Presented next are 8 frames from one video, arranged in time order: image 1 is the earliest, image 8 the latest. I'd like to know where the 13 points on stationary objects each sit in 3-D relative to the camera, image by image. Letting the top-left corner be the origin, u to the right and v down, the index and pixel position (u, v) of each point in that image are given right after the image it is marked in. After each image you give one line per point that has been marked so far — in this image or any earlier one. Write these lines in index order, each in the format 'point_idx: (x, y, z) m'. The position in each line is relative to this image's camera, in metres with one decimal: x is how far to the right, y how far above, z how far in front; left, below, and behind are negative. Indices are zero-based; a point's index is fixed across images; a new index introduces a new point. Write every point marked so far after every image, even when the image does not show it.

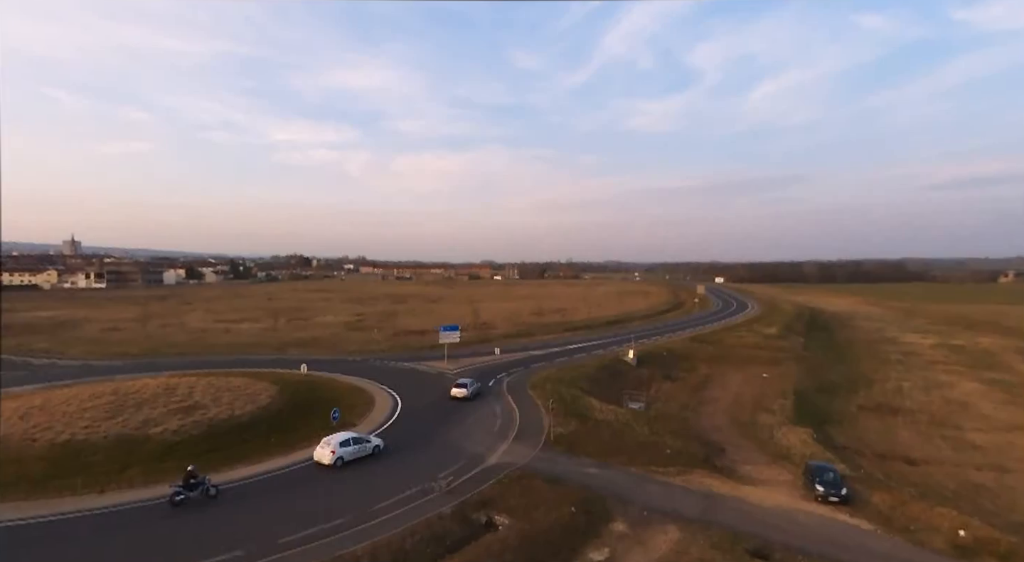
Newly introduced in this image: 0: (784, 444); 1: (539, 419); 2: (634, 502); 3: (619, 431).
0: (+9.7, -5.8, +19.3) m
1: (+1.0, -5.0, +19.5) m
2: (+3.1, -5.6, +13.6) m
3: (+3.7, -5.2, +18.7) m
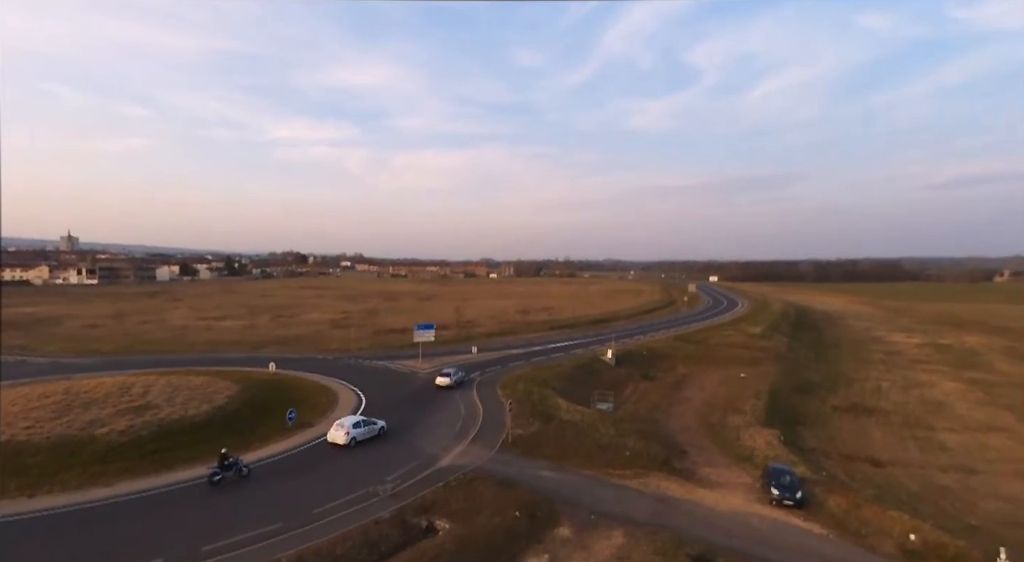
0: (+8.4, -5.8, +19.1) m
1: (-0.3, -4.9, +19.3) m
2: (+1.8, -5.6, +13.4) m
3: (+2.4, -5.2, +18.6) m
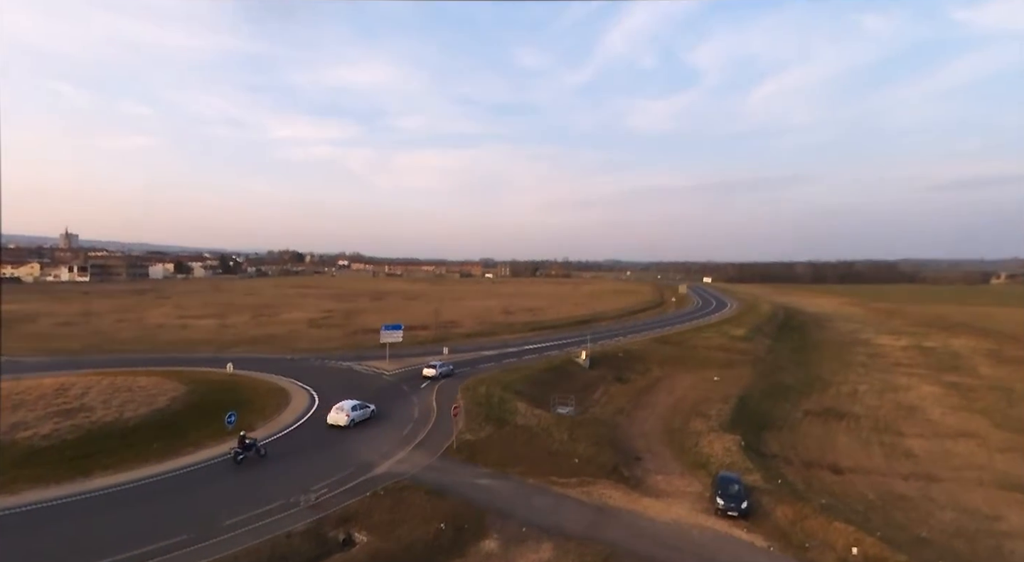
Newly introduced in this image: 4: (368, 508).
0: (+6.7, -5.9, +18.7) m
1: (-2.0, -5.0, +18.8) m
2: (+0.1, -5.6, +13.0) m
3: (+0.7, -5.2, +18.1) m
4: (-3.3, -5.1, +12.3) m
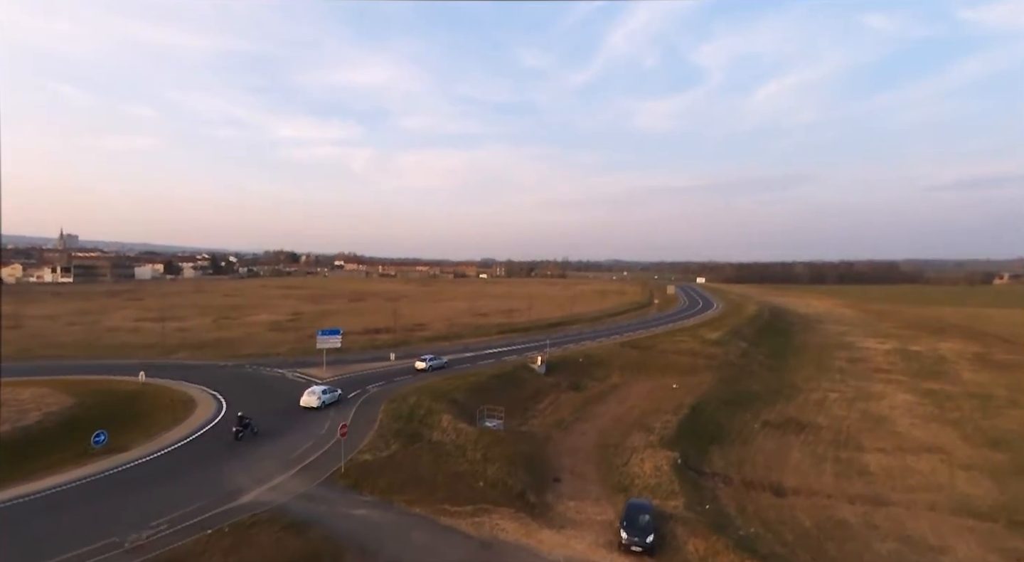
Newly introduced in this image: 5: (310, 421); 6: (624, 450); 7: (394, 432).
0: (+3.8, -6.0, +17.1) m
1: (-4.9, -5.1, +17.3) m
2: (-2.8, -5.8, +11.4) m
3: (-2.1, -5.4, +16.5) m
4: (-6.2, -5.3, +10.7) m
5: (-7.2, -5.0, +19.4) m
6: (+3.9, -5.9, +19.0) m
7: (-3.9, -5.1, +18.2) m
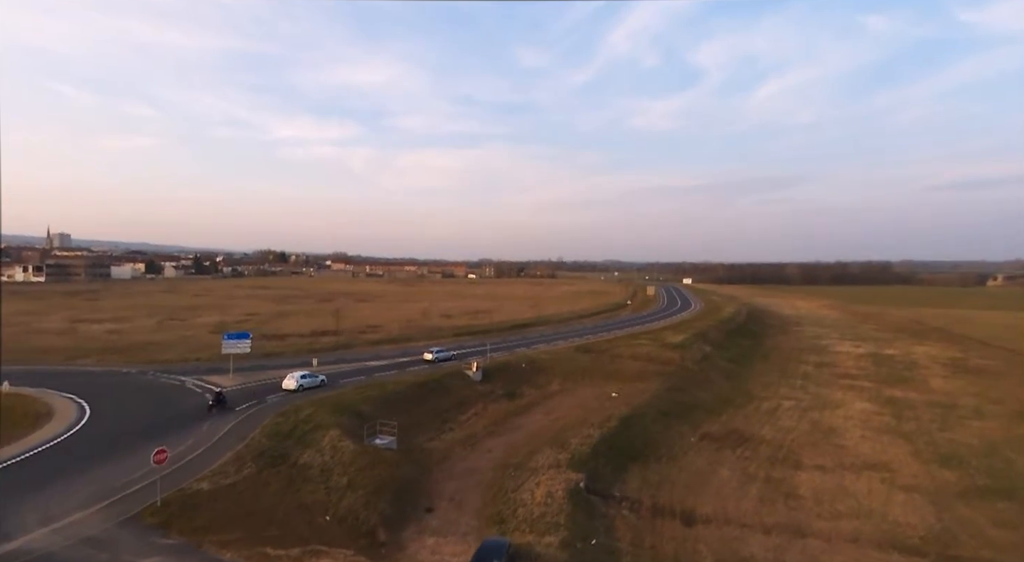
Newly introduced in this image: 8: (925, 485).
0: (+0.3, -6.1, +15.1) m
1: (-8.5, -5.1, +15.3) m
2: (-6.4, -5.8, +9.4) m
3: (-5.7, -5.4, +14.5) m
4: (-9.7, -5.3, +8.7) m
5: (-10.8, -5.0, +17.4) m
6: (+0.3, -6.0, +17.0) m
7: (-7.5, -5.1, +16.2) m
8: (+14.4, -7.1, +18.8) m
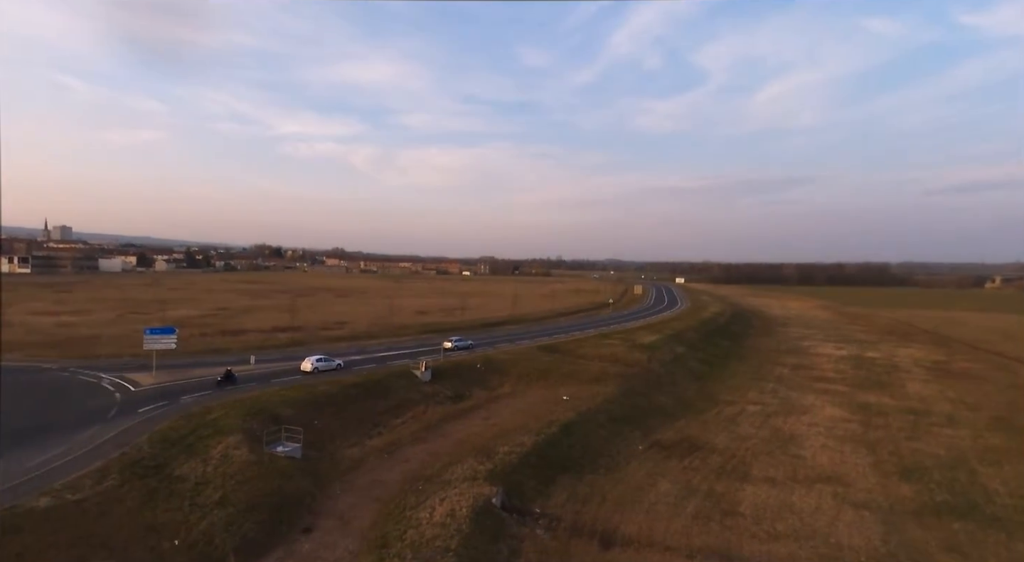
0: (-2.3, -5.9, +13.6) m
1: (-11.1, -4.9, +13.8) m
2: (-9.0, -5.6, +8.0) m
3: (-8.3, -5.2, +13.1) m
4: (-12.3, -5.1, +7.3) m
5: (-13.4, -4.7, +16.0) m
6: (-2.3, -5.8, +15.5) m
7: (-10.1, -4.9, +14.7) m
8: (+11.8, -7.1, +17.3) m
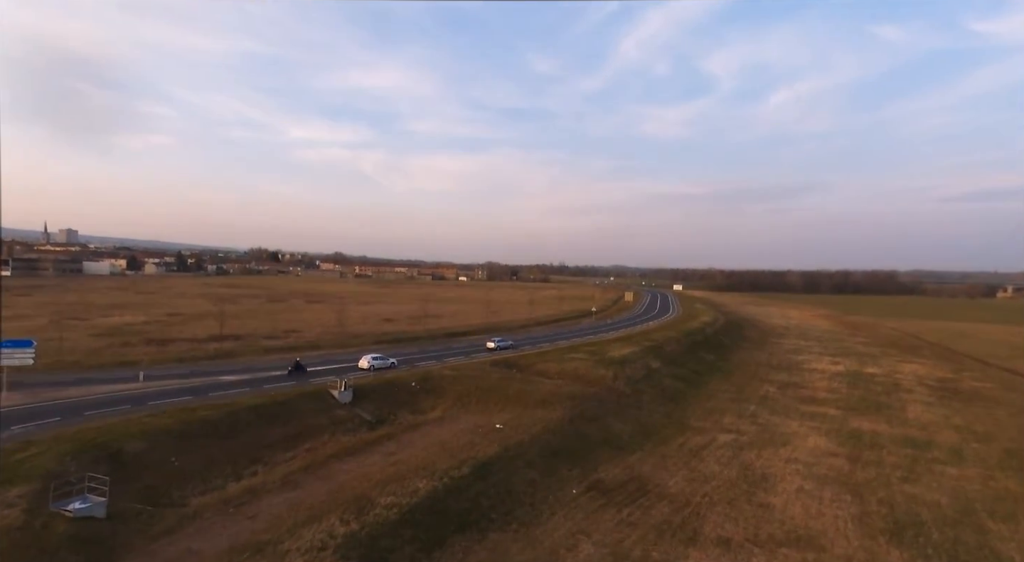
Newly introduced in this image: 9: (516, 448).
0: (-5.5, -6.0, +9.9) m
1: (-14.2, -4.9, +10.2) m
2: (-12.2, -5.6, +4.3) m
3: (-11.5, -5.3, +9.4) m
4: (-15.6, -5.1, +3.6) m
5: (-16.5, -4.8, +12.4) m
6: (-5.4, -6.0, +11.8) m
7: (-13.3, -5.0, +11.1) m
8: (+8.6, -7.4, +13.4) m
9: (+0.2, -6.0, +19.5) m
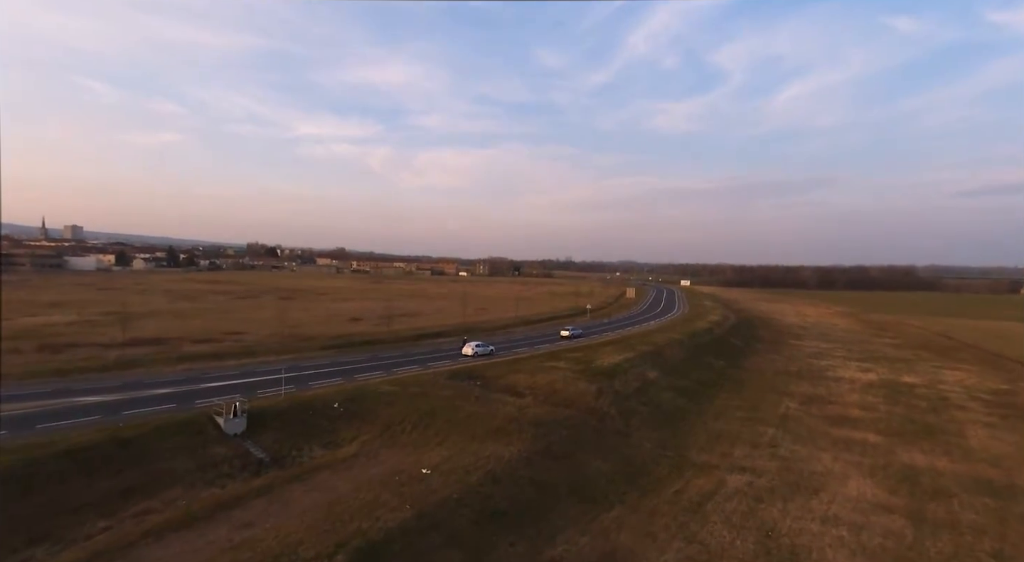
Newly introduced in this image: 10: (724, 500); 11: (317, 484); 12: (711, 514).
0: (-7.7, -5.9, +4.1) m
1: (-16.4, -4.8, +4.5) m
2: (-14.5, -5.5, -1.4) m
3: (-13.7, -5.1, +3.7) m
4: (-17.8, -5.0, -2.0) m
5: (-18.7, -4.7, +6.7) m
6: (-7.5, -5.8, +6.0) m
7: (-15.4, -4.8, +5.4) m
8: (+6.5, -7.2, +7.4) m
9: (-1.9, -5.7, +13.7) m
10: (+6.6, -6.8, +16.7) m
11: (-5.4, -5.6, +15.3) m
12: (+5.8, -6.8, +15.7) m
